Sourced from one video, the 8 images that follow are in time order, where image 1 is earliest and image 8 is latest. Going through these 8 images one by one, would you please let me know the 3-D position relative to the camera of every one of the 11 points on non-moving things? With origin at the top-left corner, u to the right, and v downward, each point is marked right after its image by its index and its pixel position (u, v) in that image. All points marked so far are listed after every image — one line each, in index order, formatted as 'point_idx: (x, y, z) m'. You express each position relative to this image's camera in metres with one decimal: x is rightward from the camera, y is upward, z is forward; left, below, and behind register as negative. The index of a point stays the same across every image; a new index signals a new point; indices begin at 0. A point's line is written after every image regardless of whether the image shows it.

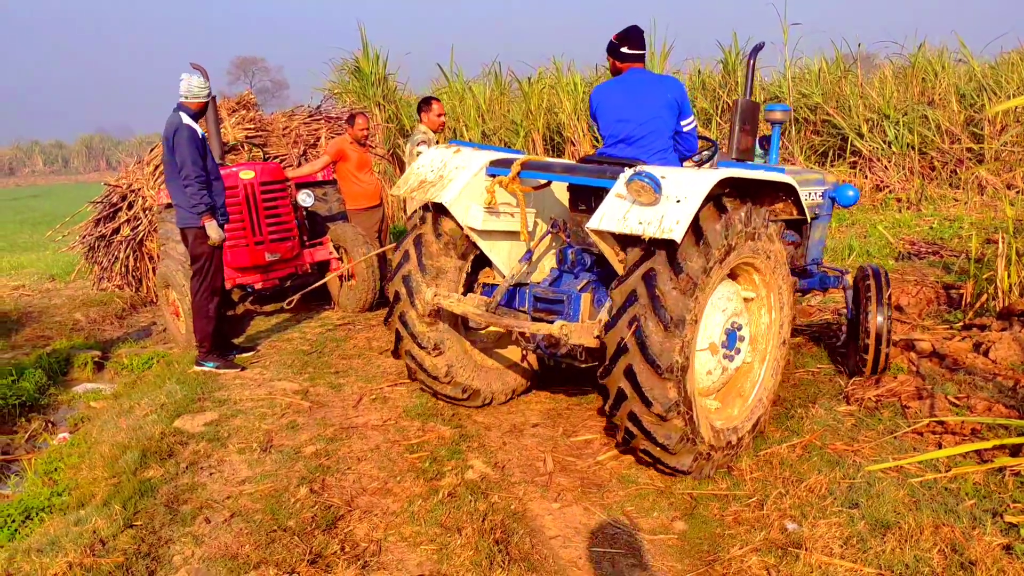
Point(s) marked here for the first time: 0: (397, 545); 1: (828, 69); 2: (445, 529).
0: (-0.4, -0.9, +2.4) m
1: (+3.8, +2.7, +8.4) m
2: (-0.2, -0.9, +2.5) m
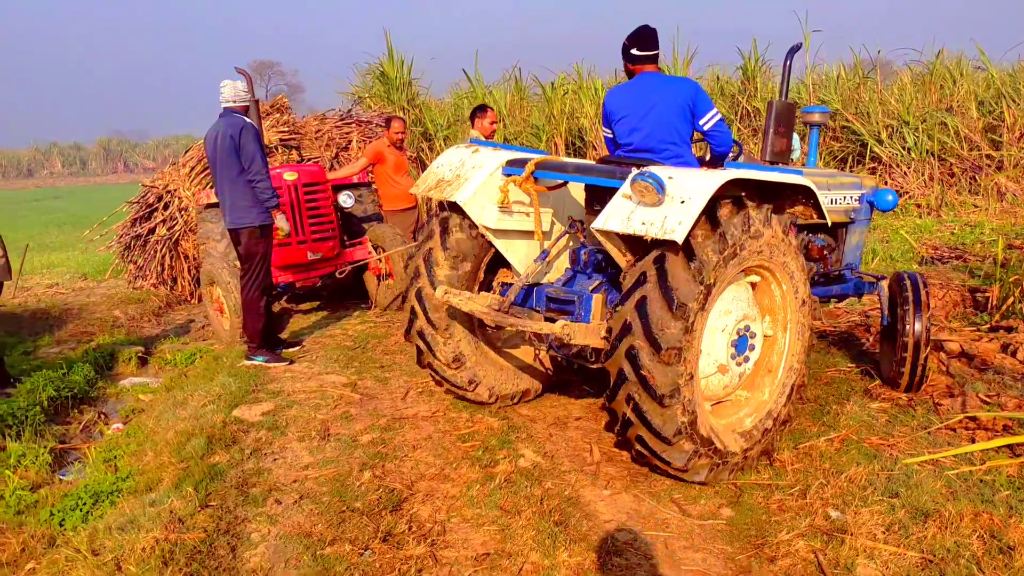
0: (-0.2, -0.9, +2.5) m
1: (+4.2, +2.6, +8.5) m
2: (0.0, -0.8, +2.6) m
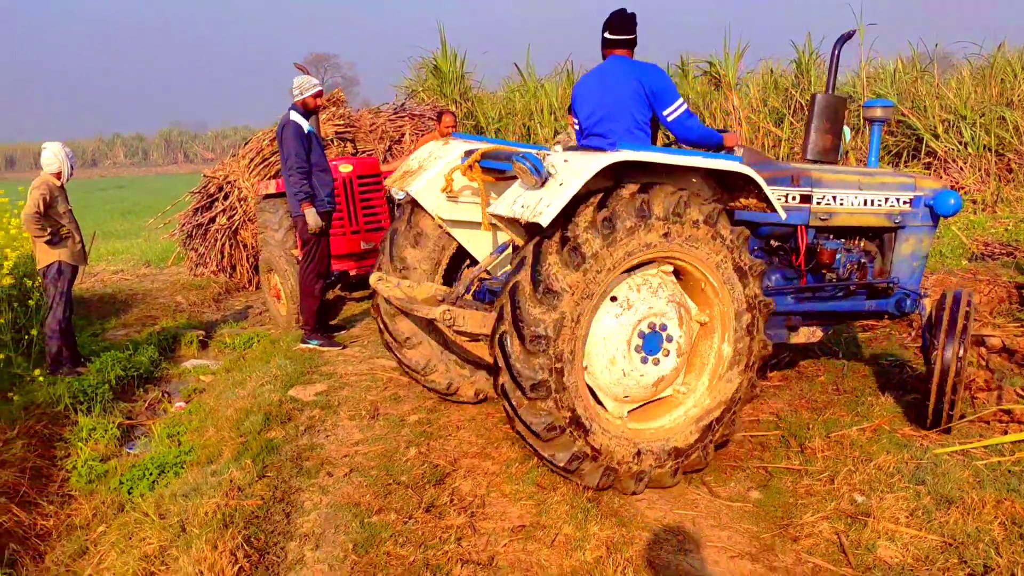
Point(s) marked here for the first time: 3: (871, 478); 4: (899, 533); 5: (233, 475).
0: (0.0, -0.8, +2.7) m
1: (+4.7, +2.6, +8.3) m
2: (+0.1, -0.8, +2.8) m
3: (+1.5, -0.8, +2.9) m
4: (+1.4, -0.9, +2.5) m
5: (-1.2, -0.8, +3.1) m
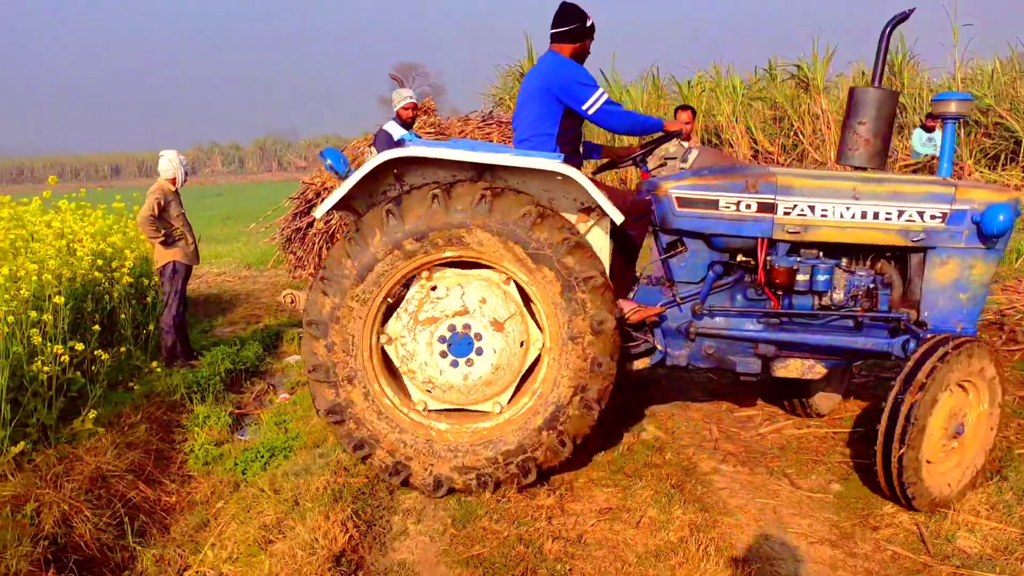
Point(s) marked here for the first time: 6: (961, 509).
0: (+0.3, -0.8, +2.9) m
1: (+5.7, +2.5, +8.0) m
2: (+0.5, -0.8, +2.9) m
3: (+1.9, -0.8, +2.9) m
4: (+1.7, -0.9, +2.6) m
5: (-0.8, -0.8, +3.4) m
6: (+1.7, -0.8, +2.7) m
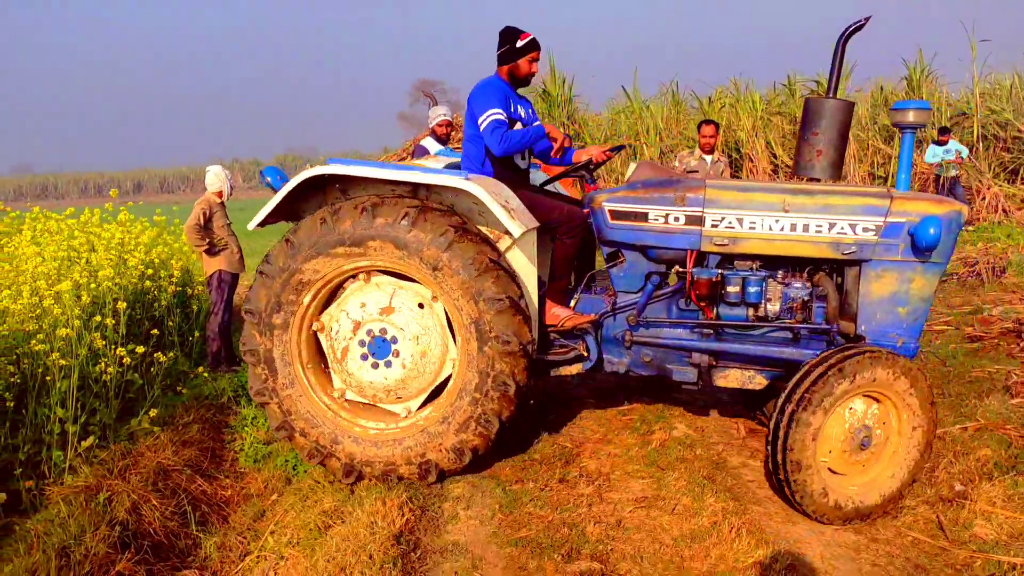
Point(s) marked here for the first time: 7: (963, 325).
0: (+0.5, -0.8, +3.1) m
1: (+6.0, +2.4, +8.2) m
2: (+0.7, -0.8, +3.1) m
3: (+2.1, -0.8, +3.1) m
4: (+1.9, -0.9, +2.7) m
5: (-0.6, -0.8, +3.6) m
6: (+1.9, -0.9, +2.8) m
7: (+3.6, -0.3, +5.4) m
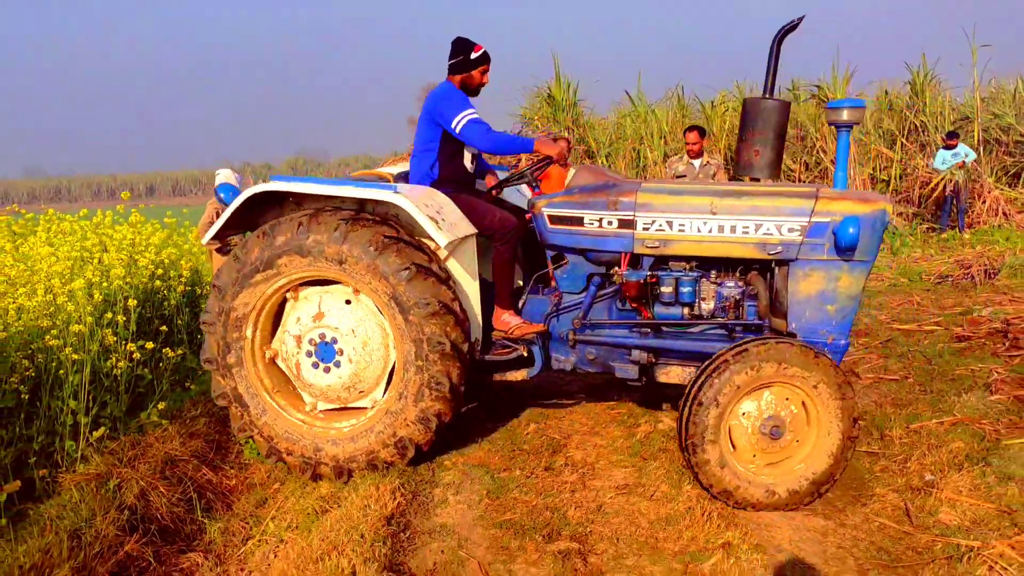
0: (+0.4, -0.8, +3.2) m
1: (+6.0, +2.4, +8.2) m
2: (+0.6, -0.8, +3.2) m
3: (+2.0, -0.8, +3.2) m
4: (+1.9, -0.9, +2.8) m
5: (-0.7, -0.8, +3.7) m
6: (+1.8, -0.9, +2.9) m
7: (+3.5, -0.3, +5.5) m
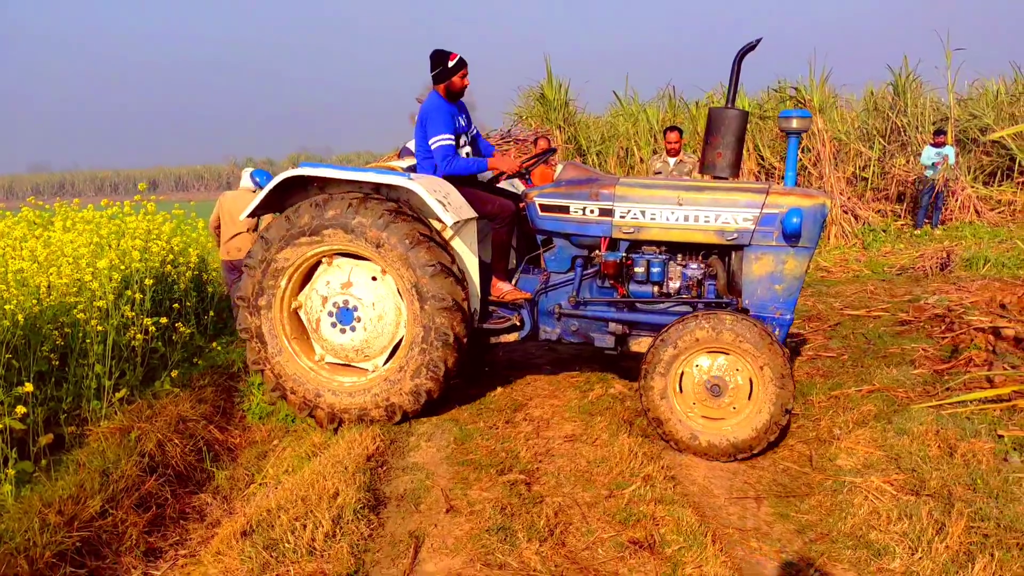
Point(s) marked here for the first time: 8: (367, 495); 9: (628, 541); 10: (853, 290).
0: (+0.3, -0.7, +3.7) m
1: (+5.9, +2.5, +8.7) m
2: (+0.4, -0.7, +3.7) m
3: (+1.8, -0.7, +3.7) m
4: (+1.7, -0.8, +3.3) m
5: (-0.9, -0.7, +4.2) m
6: (+1.7, -0.8, +3.4) m
7: (+3.4, -0.2, +6.0) m
8: (-0.6, -0.9, +2.9) m
9: (+0.4, -0.9, +2.5) m
10: (+3.4, 0.0, +6.9) m
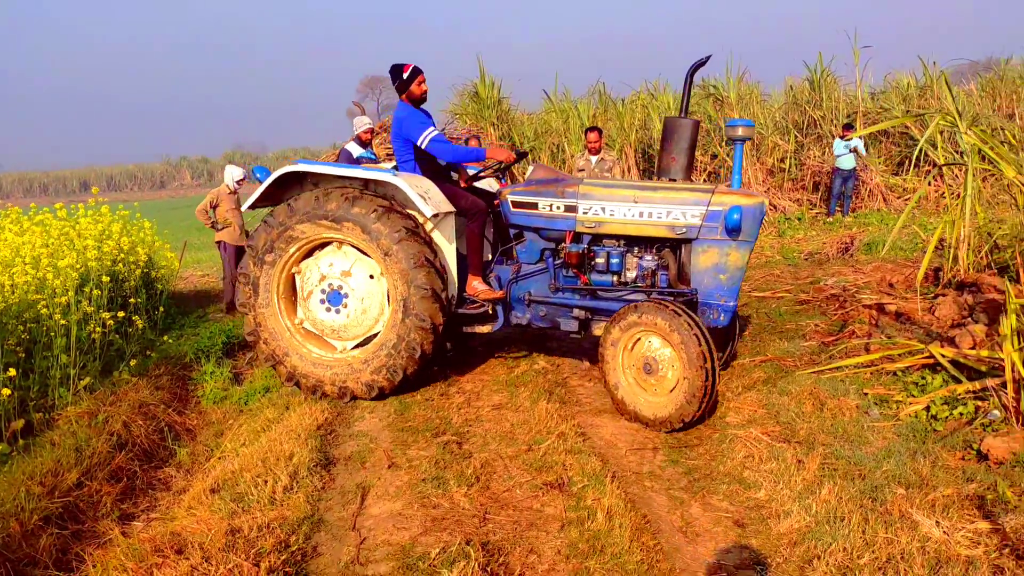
0: (-0.1, -0.6, +4.2) m
1: (+5.0, +2.7, +9.5) m
2: (0.0, -0.6, +4.2) m
3: (+1.4, -0.6, +4.3) m
4: (+1.3, -0.7, +3.9) m
5: (-1.3, -0.6, +4.6) m
6: (+1.3, -0.7, +4.0) m
7: (+2.8, 0.0, +6.7) m
8: (-0.9, -0.8, +3.3) m
9: (+0.1, -0.9, +3.0) m
10: (+2.8, +0.2, +7.5) m
